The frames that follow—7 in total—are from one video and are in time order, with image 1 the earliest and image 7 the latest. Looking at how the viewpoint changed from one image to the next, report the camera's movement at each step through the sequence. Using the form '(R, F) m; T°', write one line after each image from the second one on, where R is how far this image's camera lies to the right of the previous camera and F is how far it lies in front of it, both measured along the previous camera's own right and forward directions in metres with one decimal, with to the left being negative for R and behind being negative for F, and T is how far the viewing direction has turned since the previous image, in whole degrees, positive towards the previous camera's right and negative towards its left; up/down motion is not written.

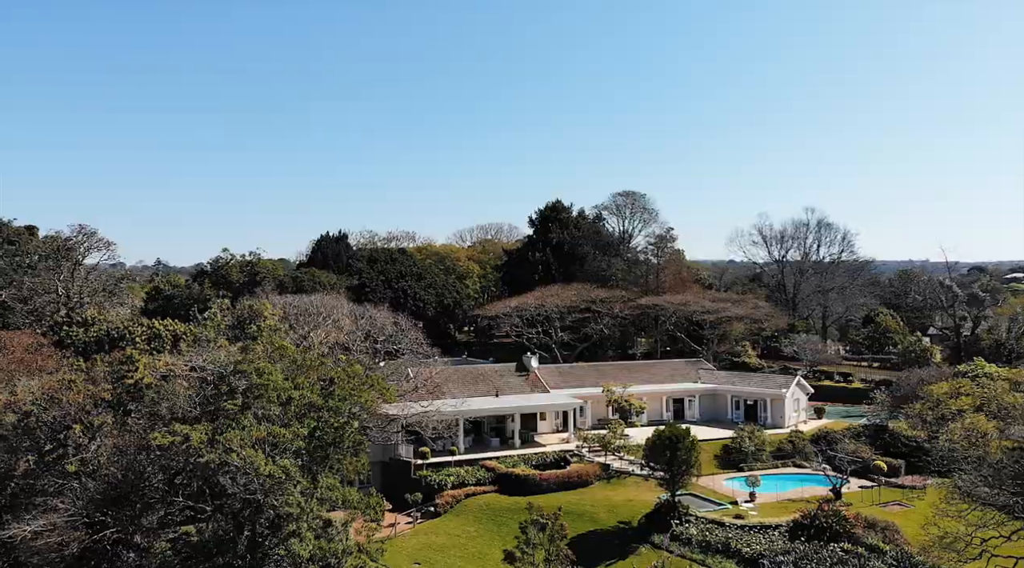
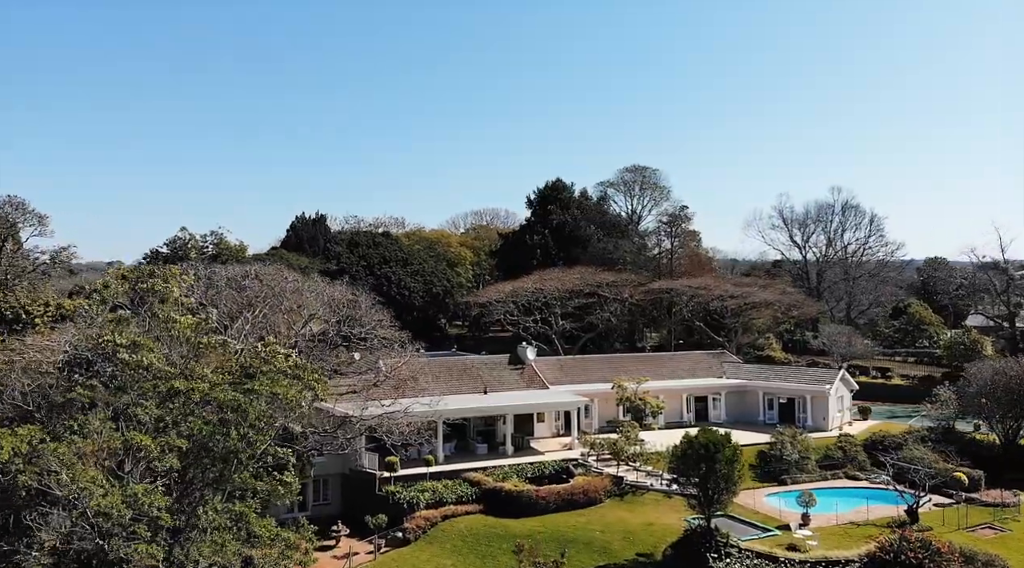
(+0.4, +8.5) m; 0°
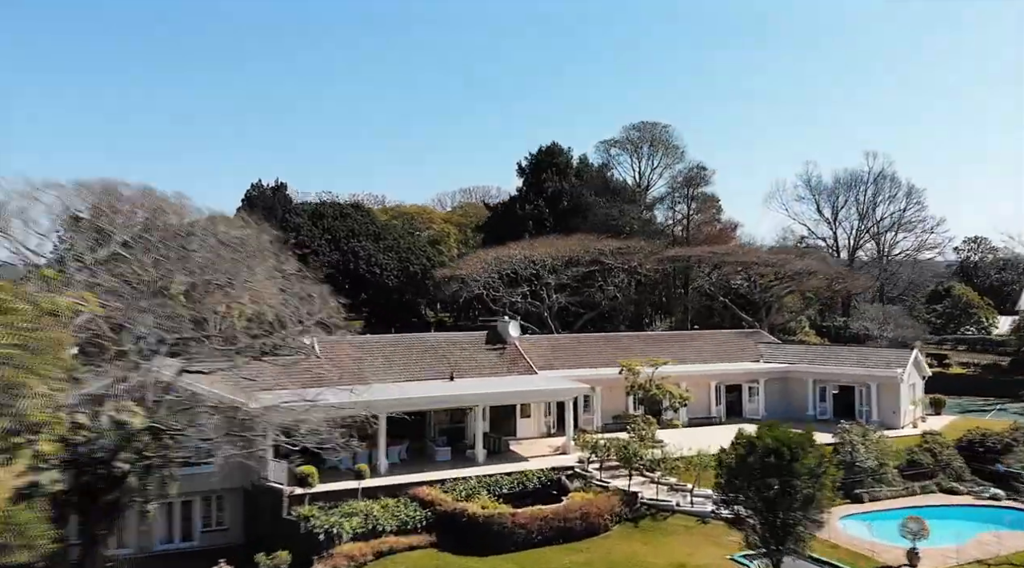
(+1.0, +10.4) m; 0°
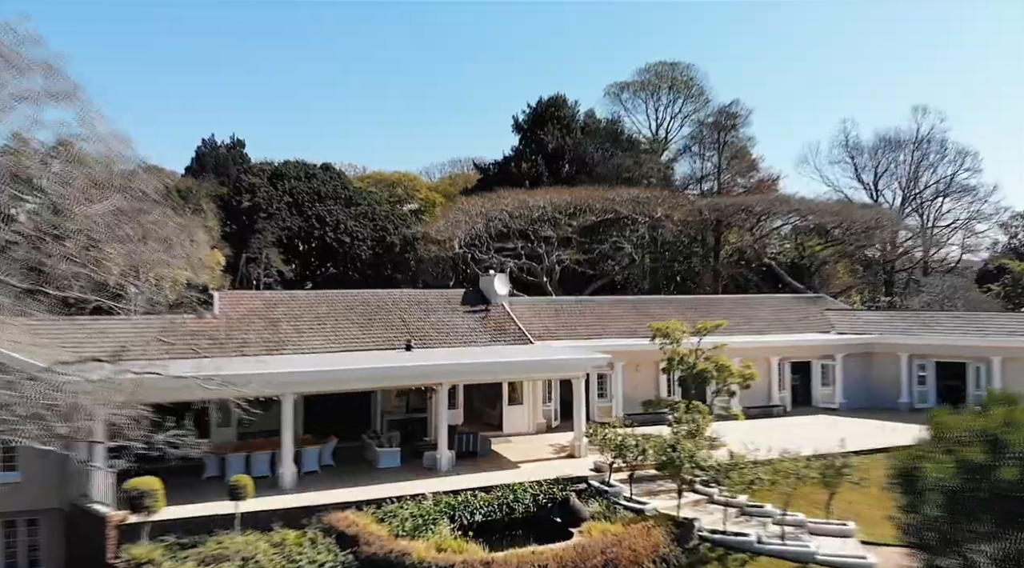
(+0.4, +9.7) m; 0°
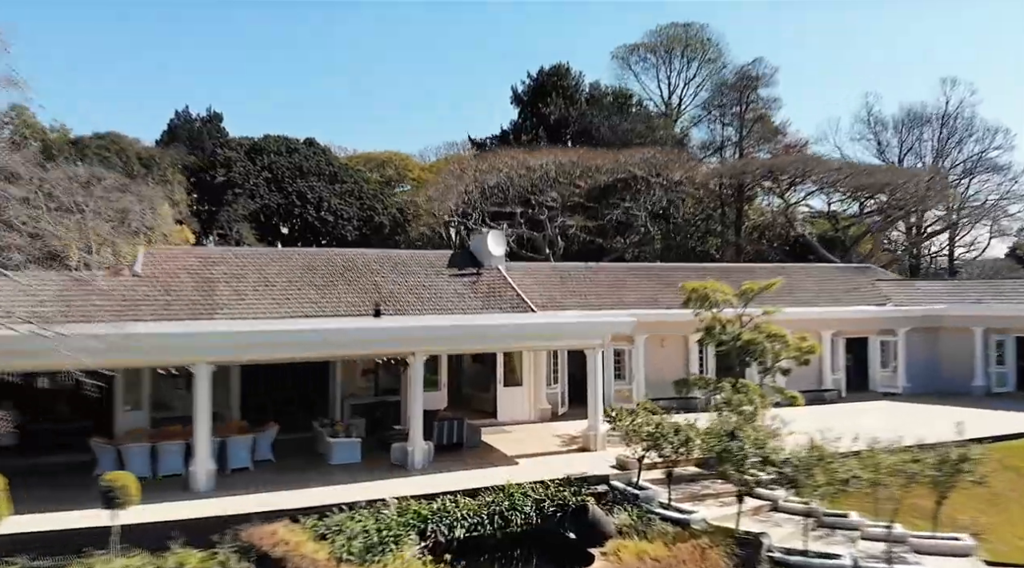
(+0.1, +4.5) m; 0°
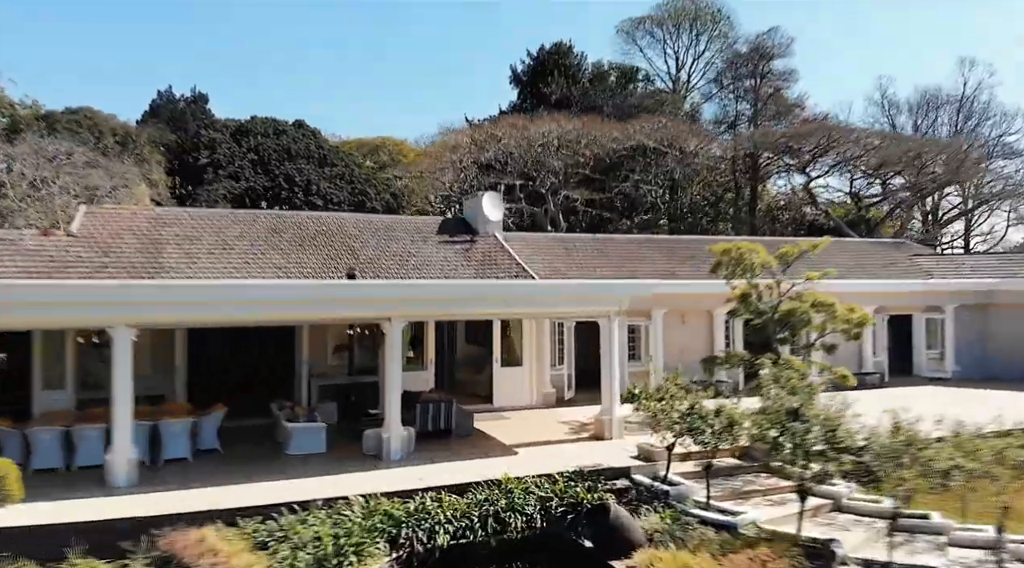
(0.0, +2.5) m; 0°
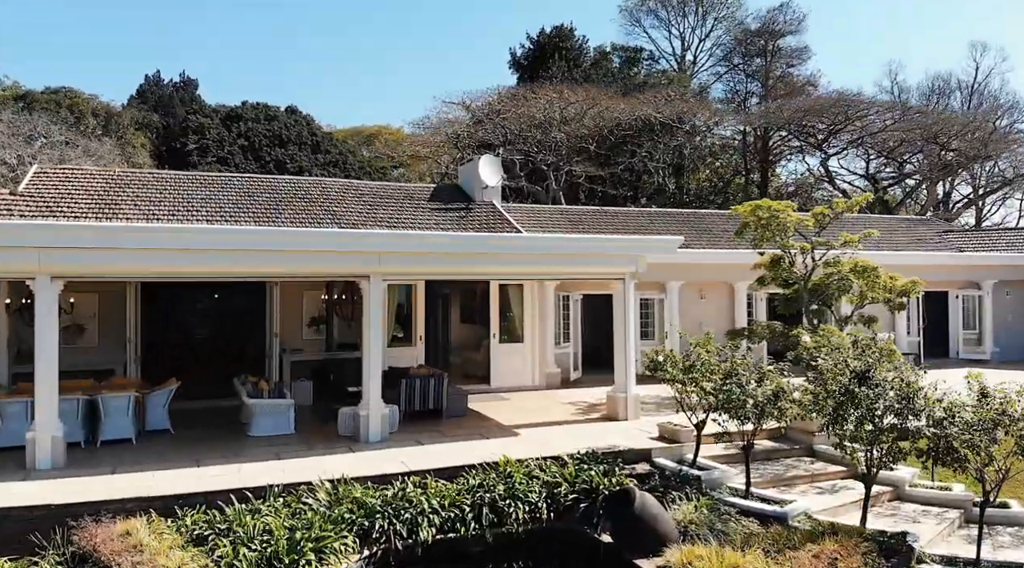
(0.0, +1.6) m; 0°
